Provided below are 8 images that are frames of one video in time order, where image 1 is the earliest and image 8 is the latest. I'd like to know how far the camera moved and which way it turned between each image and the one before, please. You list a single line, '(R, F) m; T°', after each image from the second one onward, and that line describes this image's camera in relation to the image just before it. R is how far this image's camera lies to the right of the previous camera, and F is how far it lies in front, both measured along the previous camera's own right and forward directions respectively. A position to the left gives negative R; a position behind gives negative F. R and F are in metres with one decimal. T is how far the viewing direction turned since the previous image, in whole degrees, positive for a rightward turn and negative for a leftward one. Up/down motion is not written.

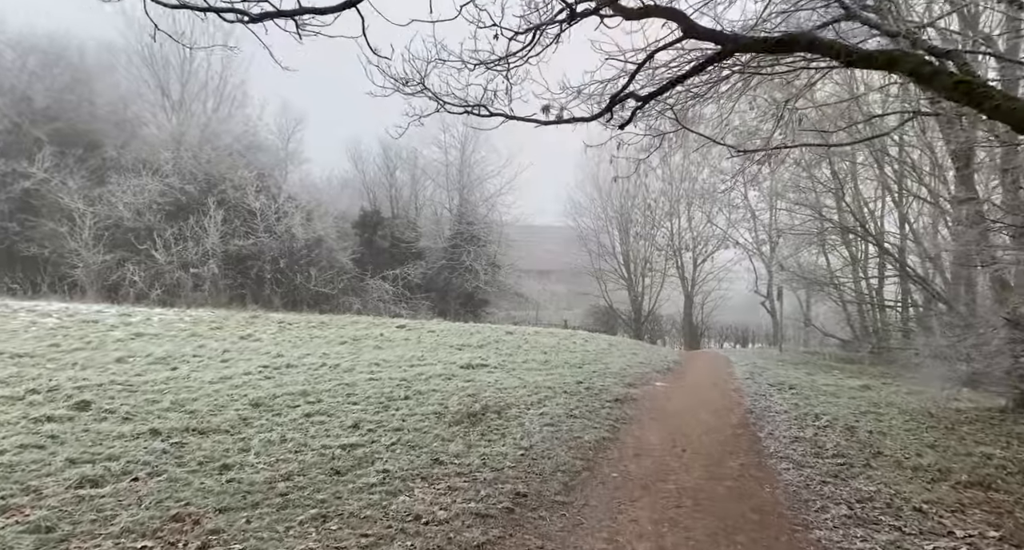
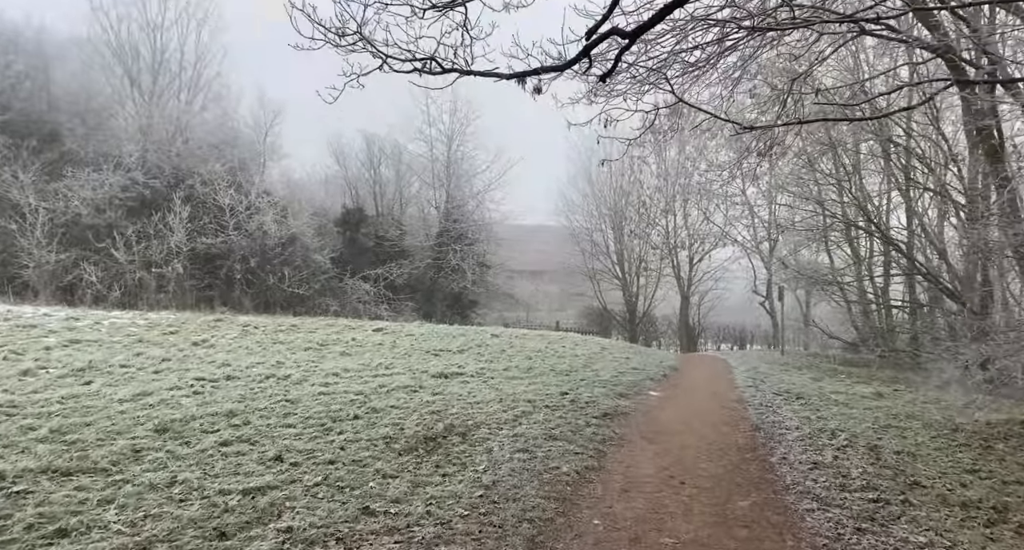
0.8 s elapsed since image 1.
(+0.2, +0.8) m; 0°
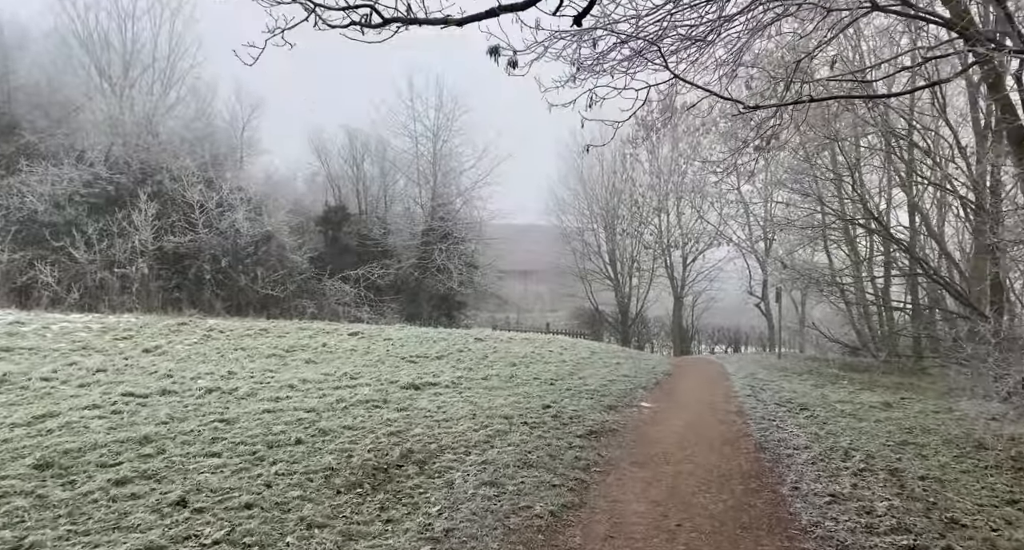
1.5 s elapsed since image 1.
(+0.2, +0.7) m; +1°
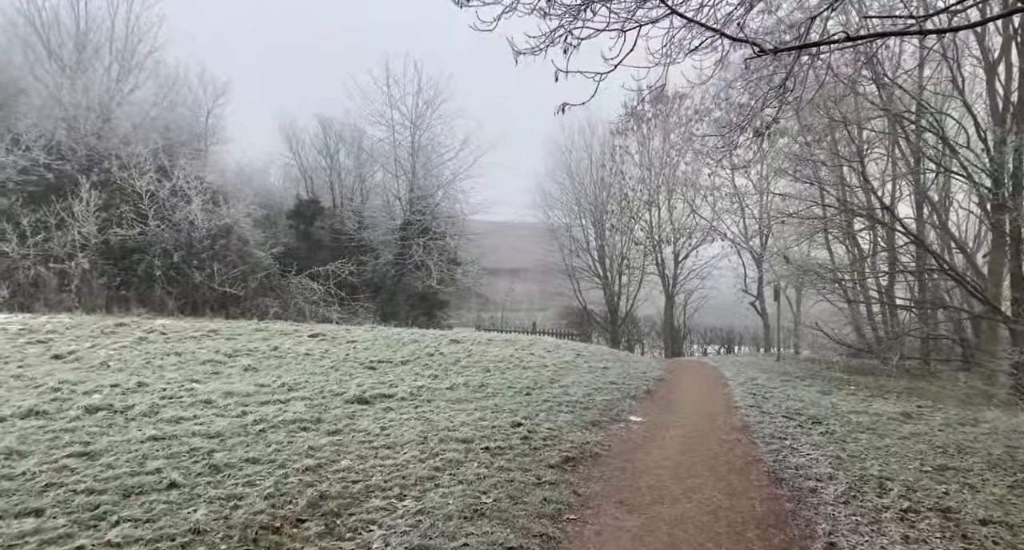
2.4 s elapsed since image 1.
(+0.2, +1.0) m; +1°
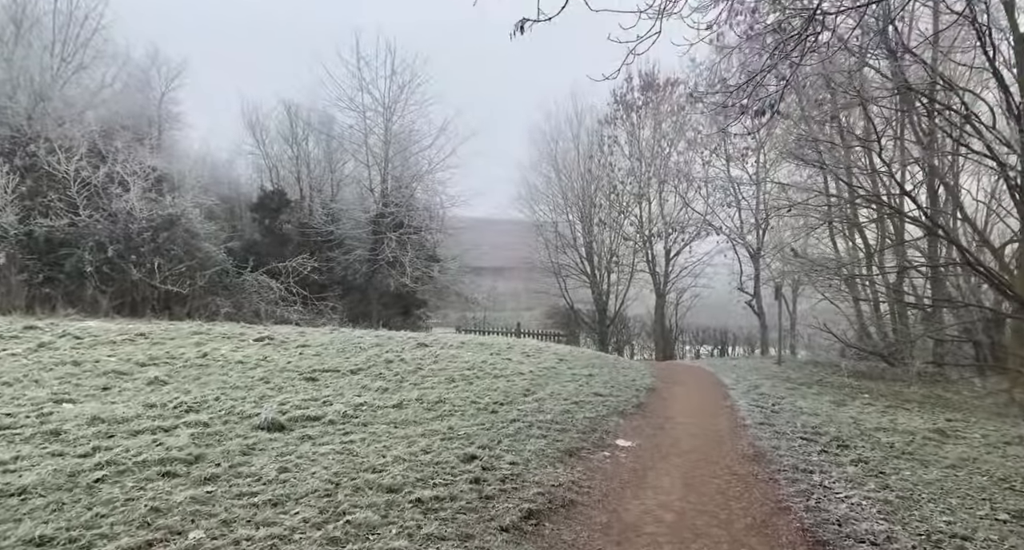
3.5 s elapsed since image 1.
(+0.2, +1.2) m; +1°
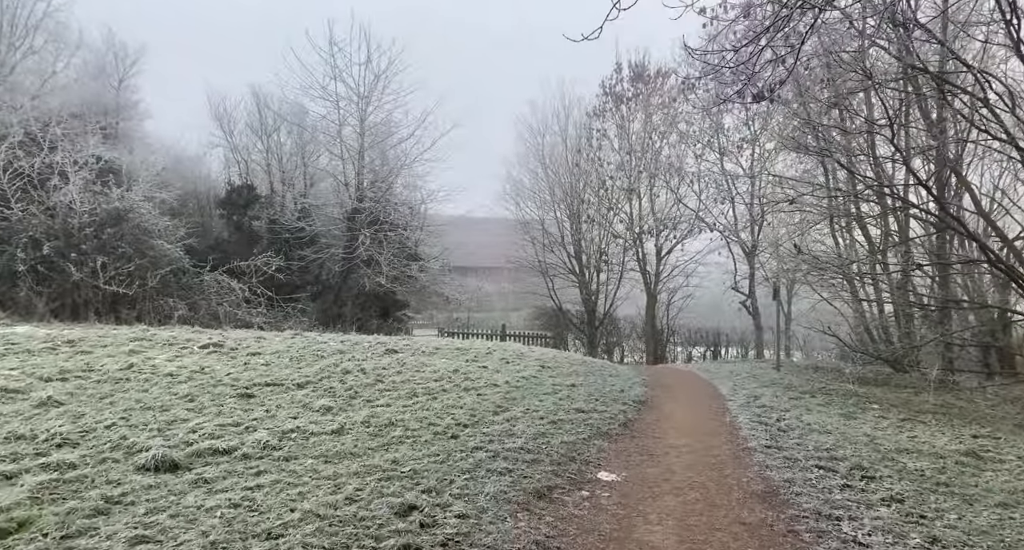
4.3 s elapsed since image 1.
(+0.2, +0.9) m; +1°
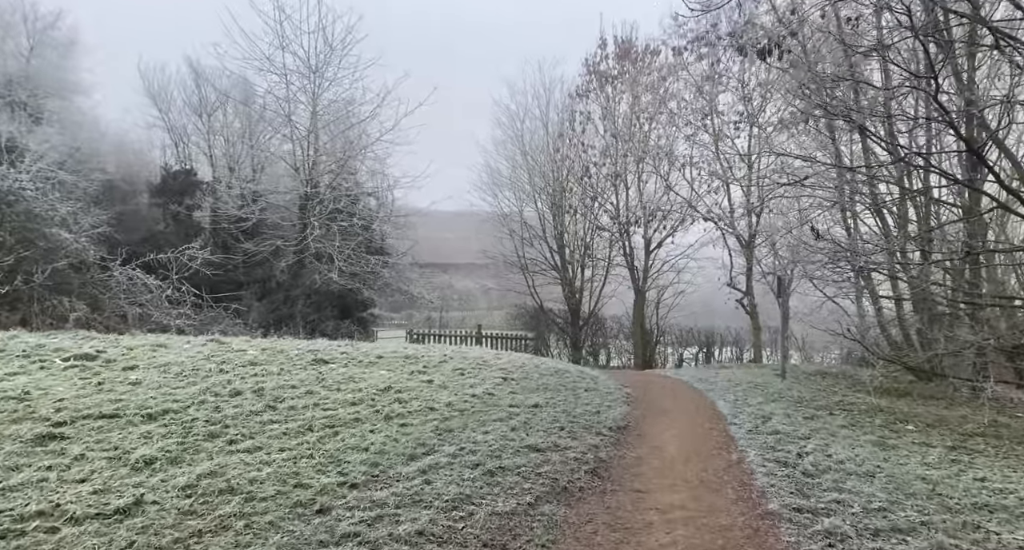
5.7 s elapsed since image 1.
(+0.4, +1.7) m; +1°
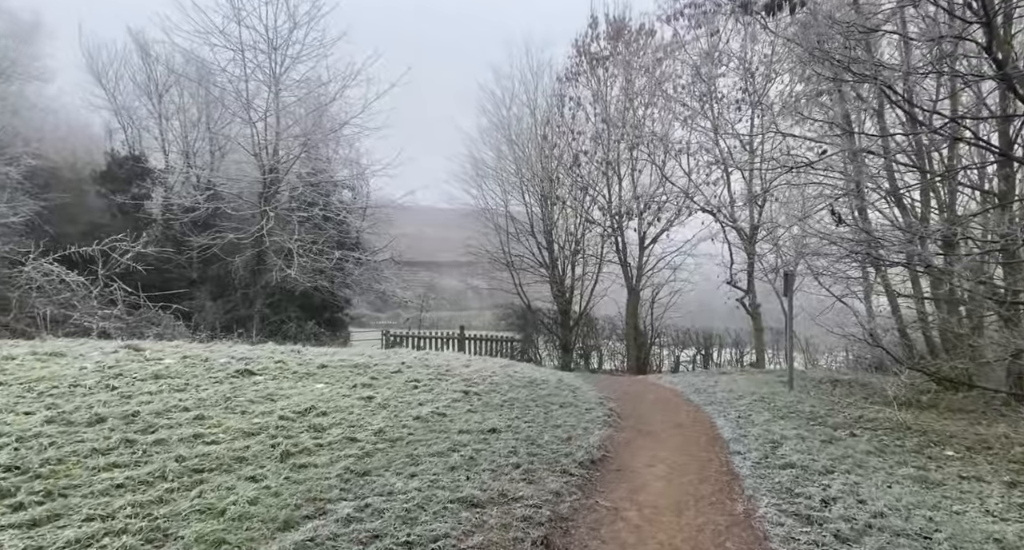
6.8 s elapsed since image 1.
(+0.4, +1.2) m; 0°
